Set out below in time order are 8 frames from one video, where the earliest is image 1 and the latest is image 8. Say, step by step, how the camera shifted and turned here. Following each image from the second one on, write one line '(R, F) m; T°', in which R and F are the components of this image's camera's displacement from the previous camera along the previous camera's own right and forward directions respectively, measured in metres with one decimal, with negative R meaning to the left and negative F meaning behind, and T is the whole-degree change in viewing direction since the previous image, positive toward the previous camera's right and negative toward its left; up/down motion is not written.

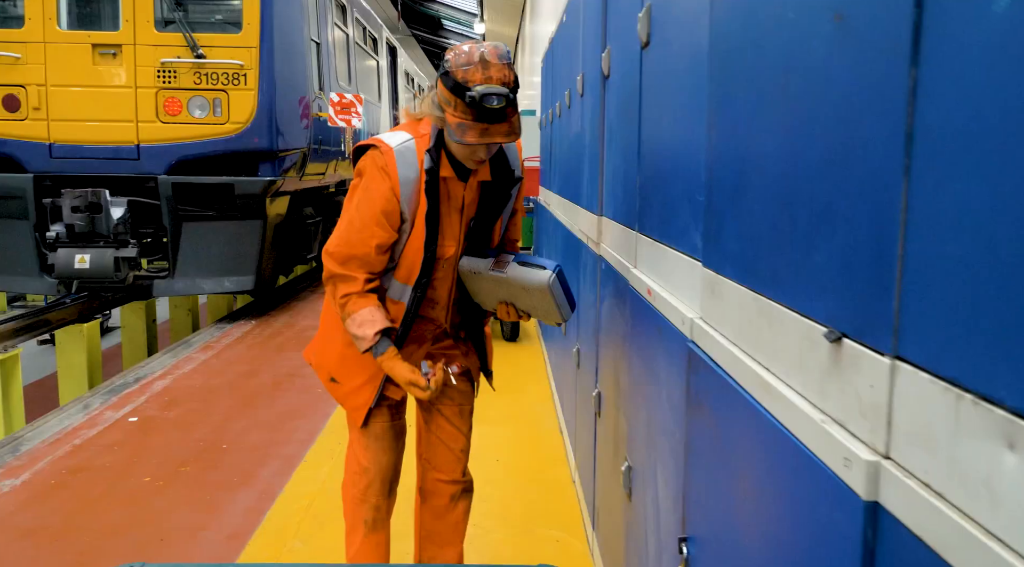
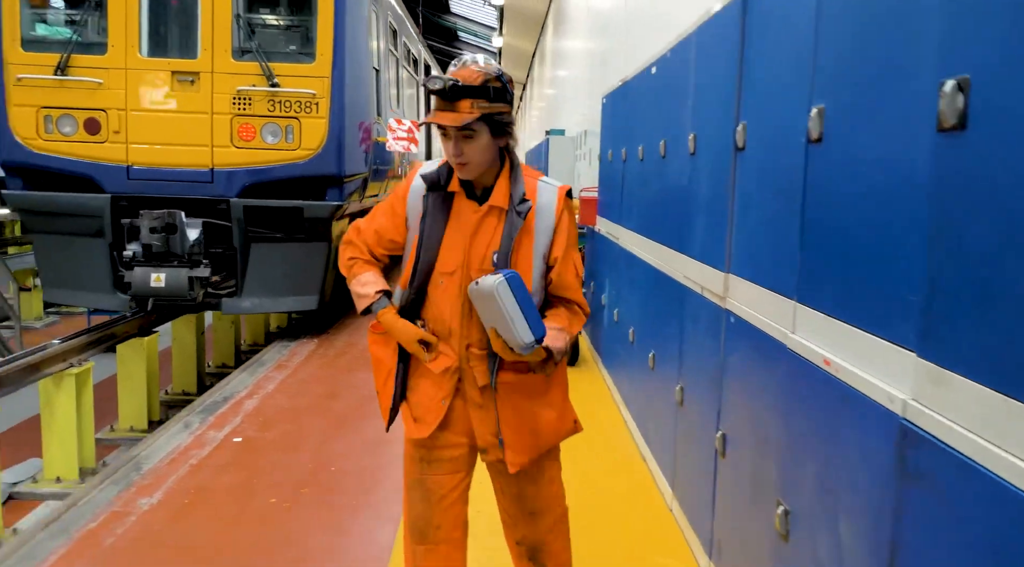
(-0.4, -0.2) m; 0°
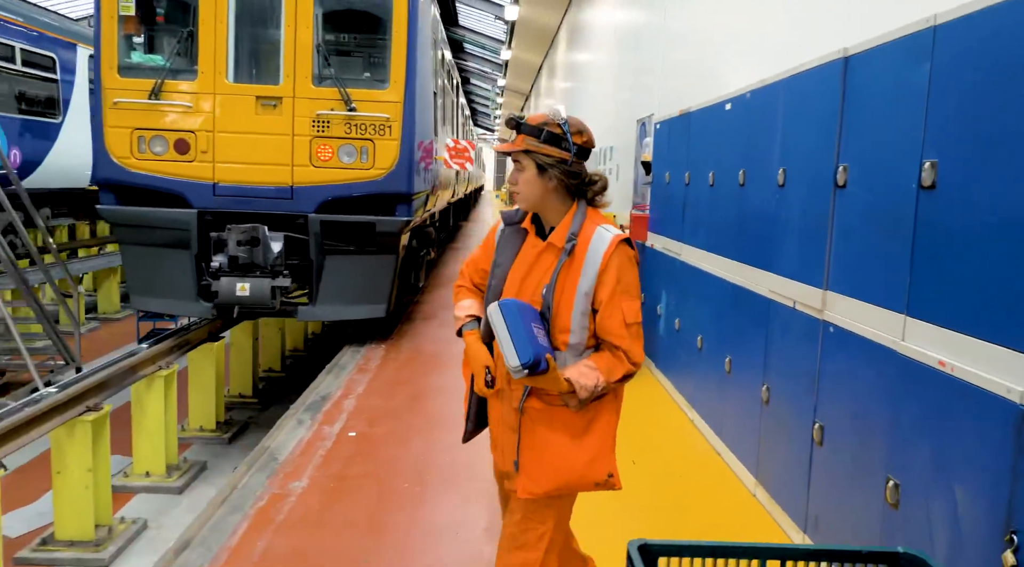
(-0.5, -0.4) m; +1°
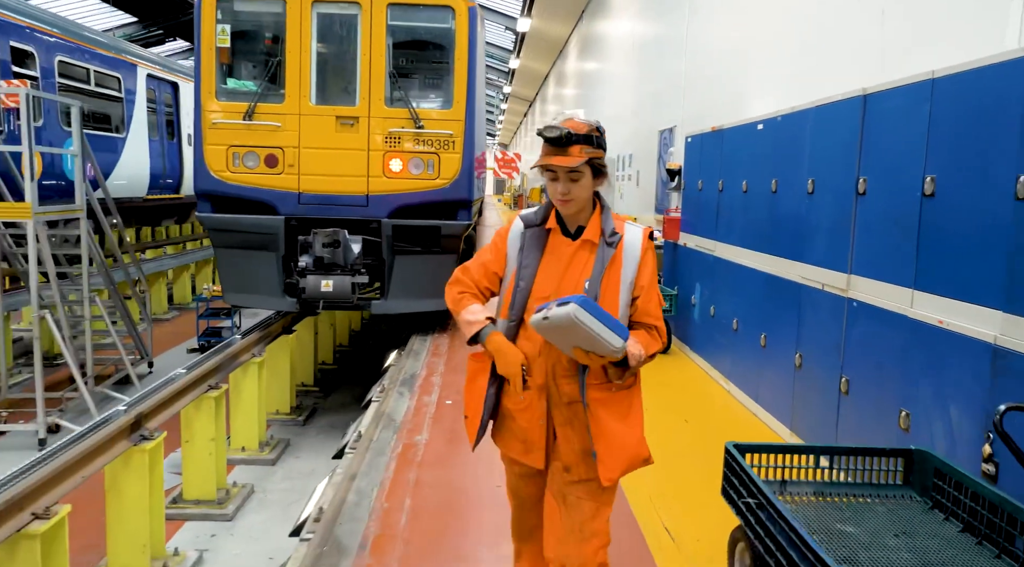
(-0.4, -0.7) m; 0°
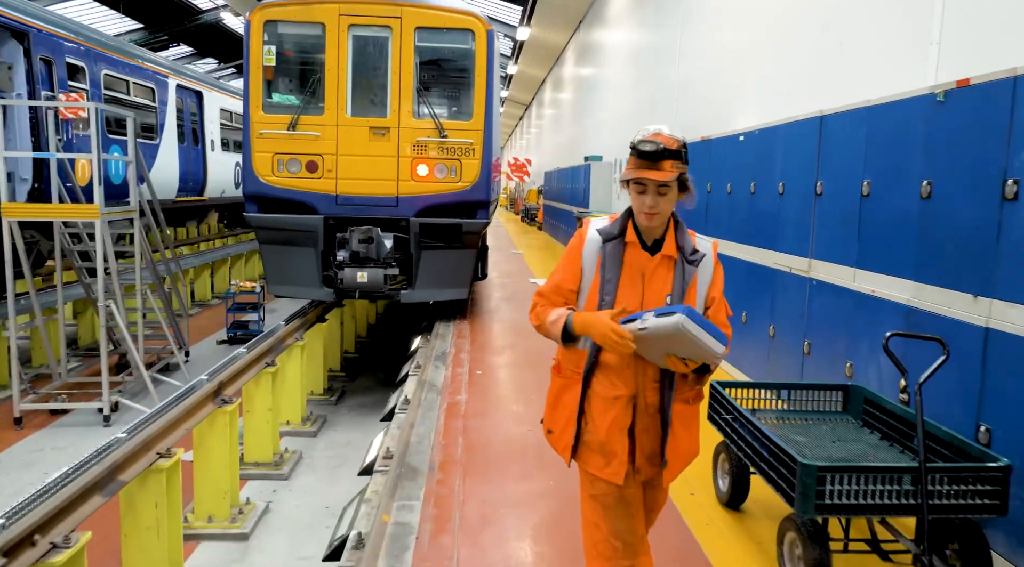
(-0.2, -0.8) m; +1°
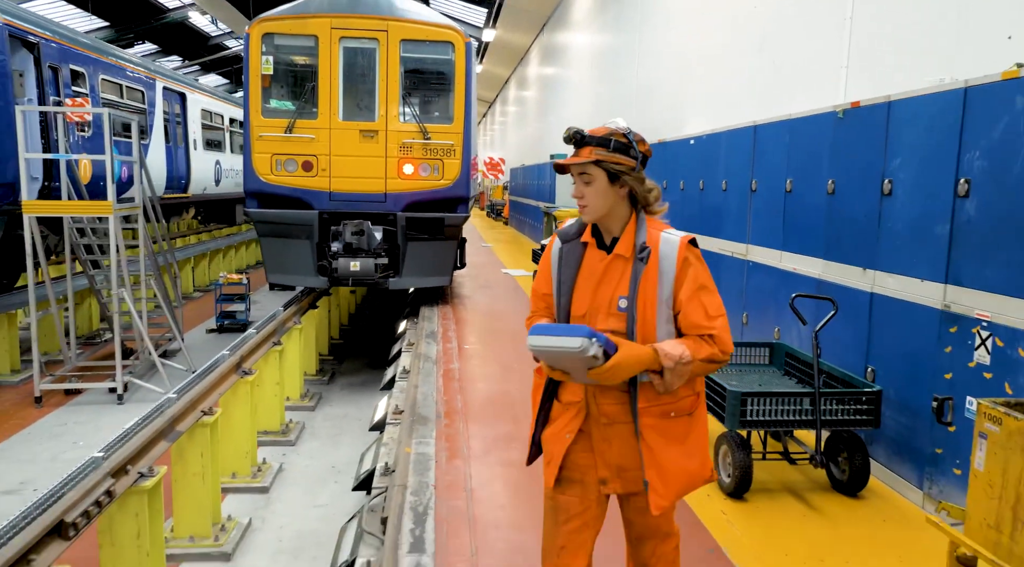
(-0.2, -0.8) m; +3°
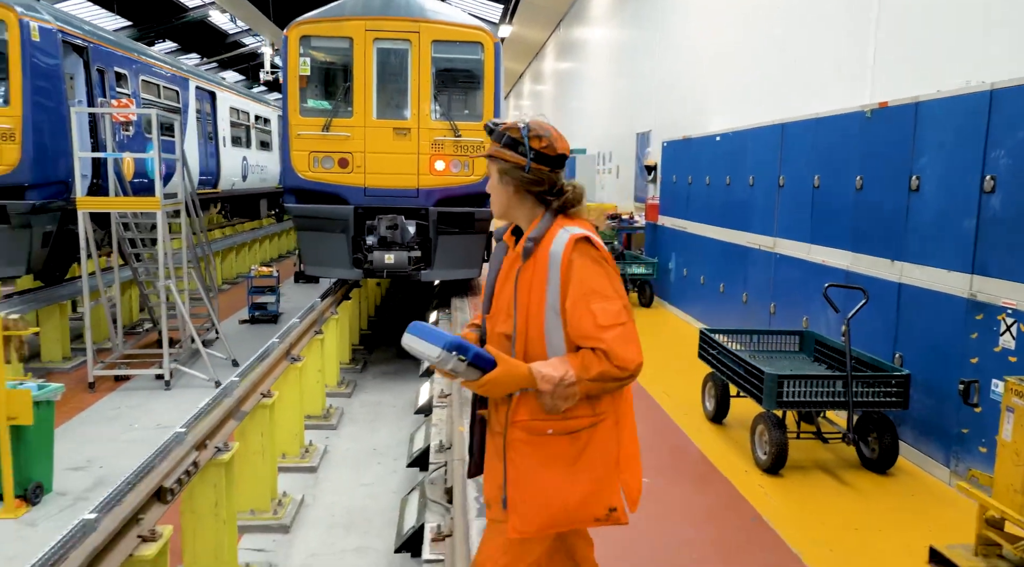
(-0.2, -0.2) m; -1°
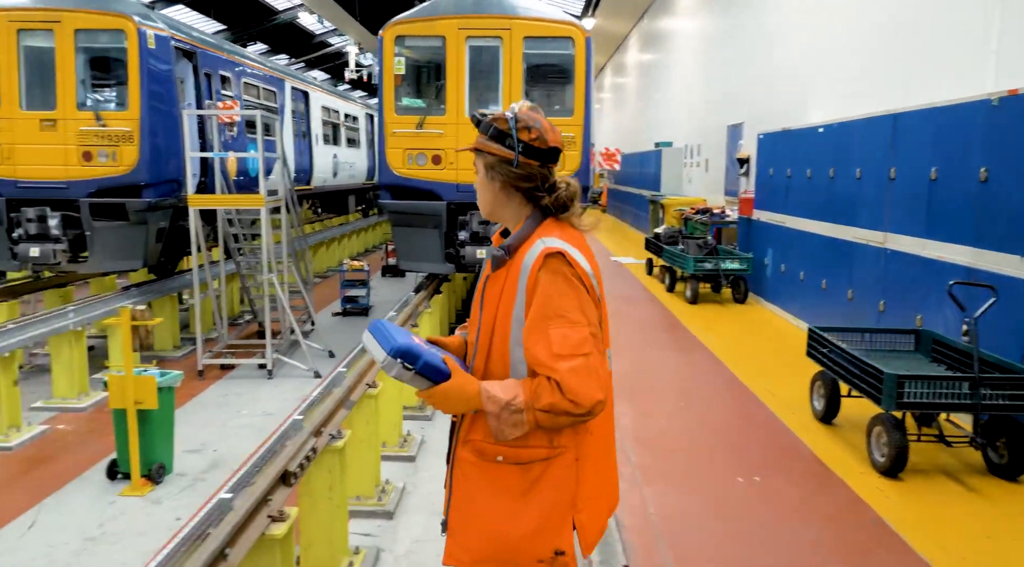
(-0.2, 0.0) m; -6°
